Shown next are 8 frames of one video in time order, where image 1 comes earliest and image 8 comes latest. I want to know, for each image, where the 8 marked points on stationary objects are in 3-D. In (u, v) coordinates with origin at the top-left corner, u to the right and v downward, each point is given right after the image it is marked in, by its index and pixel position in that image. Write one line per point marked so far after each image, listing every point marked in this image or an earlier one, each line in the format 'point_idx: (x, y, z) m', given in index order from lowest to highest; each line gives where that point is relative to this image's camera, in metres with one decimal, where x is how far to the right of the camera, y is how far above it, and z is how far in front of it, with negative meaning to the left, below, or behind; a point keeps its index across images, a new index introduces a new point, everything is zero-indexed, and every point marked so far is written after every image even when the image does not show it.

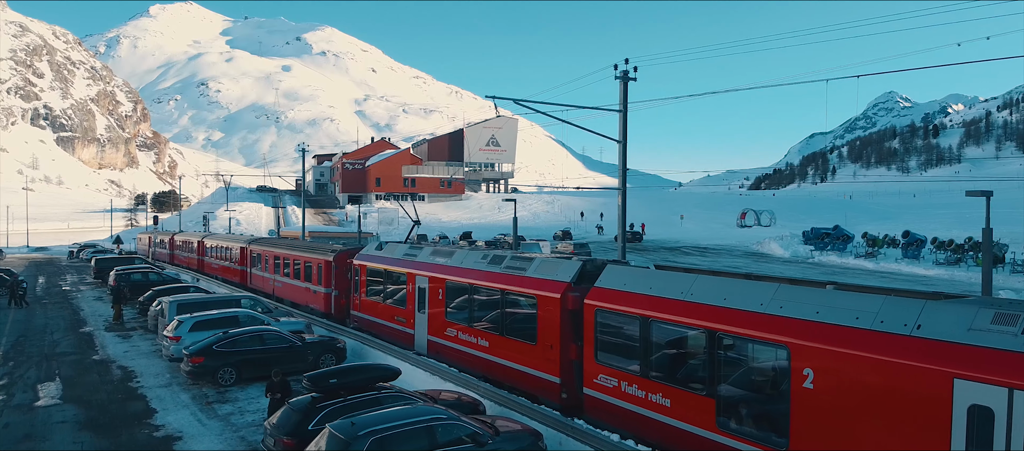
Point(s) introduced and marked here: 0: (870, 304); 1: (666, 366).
0: (+3.6, -0.8, +8.0) m
1: (+2.0, -1.8, +9.9) m
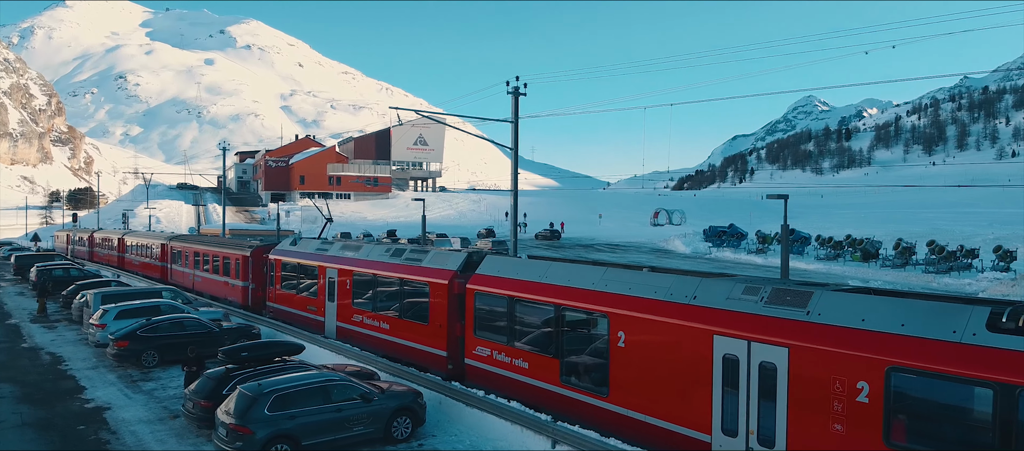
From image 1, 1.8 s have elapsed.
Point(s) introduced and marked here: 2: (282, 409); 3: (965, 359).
0: (+2.0, -0.7, +10.2) m
1: (+0.3, -1.7, +12.1) m
2: (-3.0, -2.3, +10.1) m
3: (+4.0, -1.2, +7.0) m
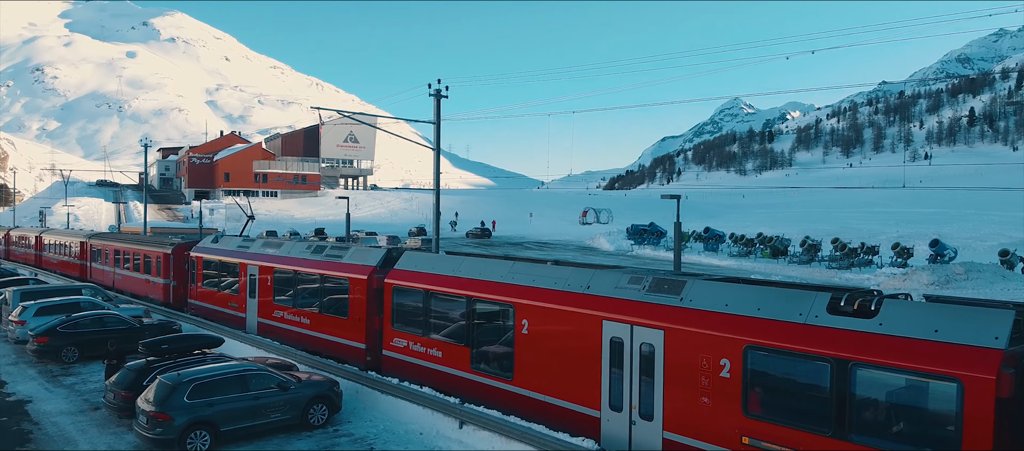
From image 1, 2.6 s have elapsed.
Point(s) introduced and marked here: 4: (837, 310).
0: (+0.8, -0.7, +11.2) m
1: (-1.2, -1.7, +12.9) m
2: (-4.2, -2.3, +10.6) m
3: (+3.0, -1.1, +8.1) m
4: (+3.3, -0.9, +8.2) m
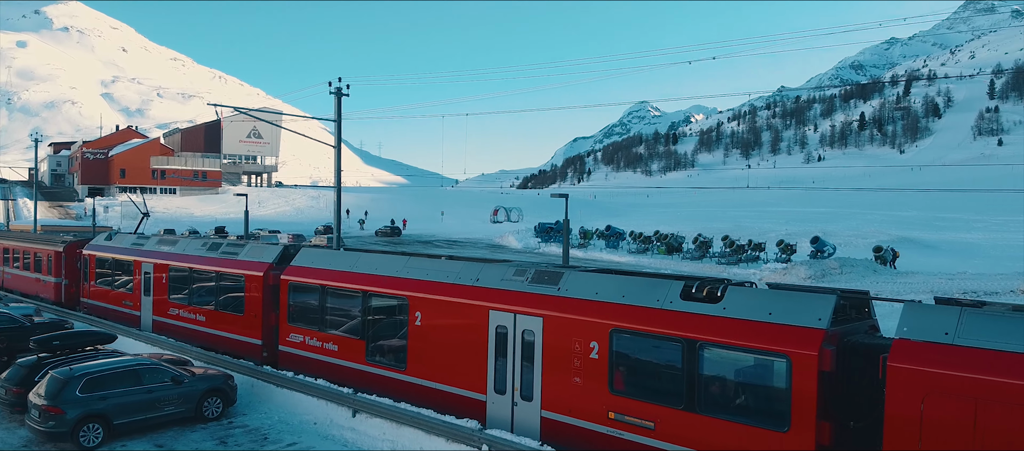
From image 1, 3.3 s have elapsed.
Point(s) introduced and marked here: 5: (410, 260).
0: (-0.8, -0.6, +11.9) m
1: (-2.9, -1.6, +13.3) m
2: (-5.7, -2.3, +10.8) m
3: (+1.7, -1.1, +9.0) m
4: (+2.0, -0.8, +9.1) m
5: (-1.7, -0.6, +12.7) m
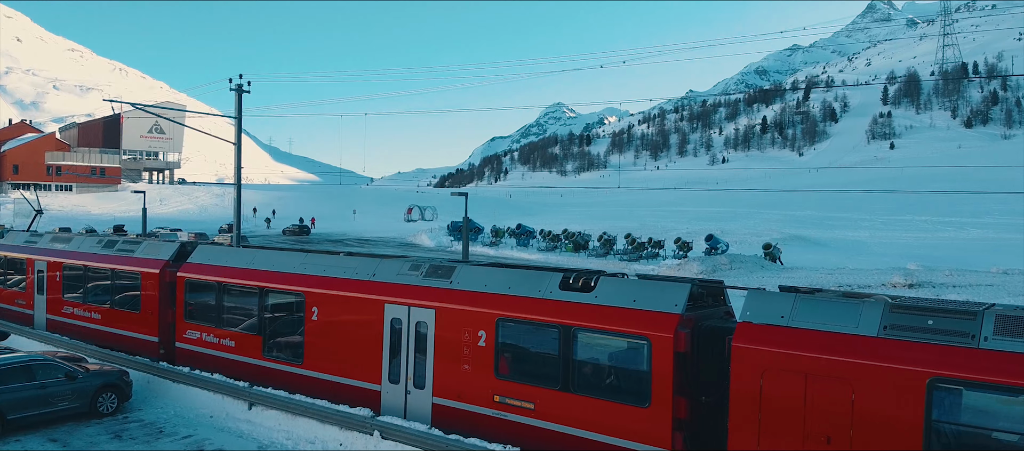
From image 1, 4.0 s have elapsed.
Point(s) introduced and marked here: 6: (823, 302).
0: (-2.5, -0.6, +12.3) m
1: (-4.7, -1.6, +13.5) m
2: (-7.2, -2.2, +10.7) m
3: (+0.4, -1.0, +9.7) m
4: (+0.7, -0.8, +9.9) m
5: (-3.4, -0.5, +13.1) m
6: (+3.2, -0.8, +8.0) m
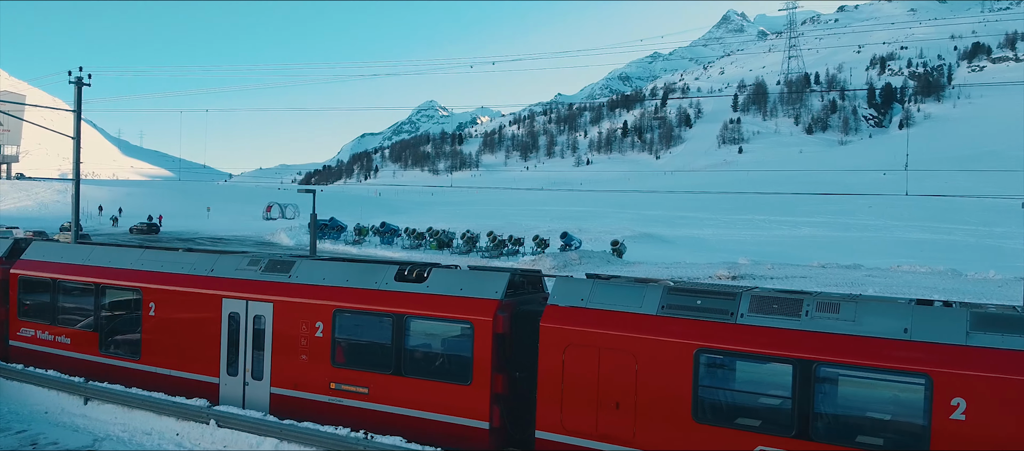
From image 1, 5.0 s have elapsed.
0: (-5.0, -0.5, +12.5) m
1: (-7.4, -1.5, +13.4) m
2: (-9.4, -2.1, +10.2) m
3: (-1.8, -1.0, +10.4) m
4: (-1.5, -0.7, +10.6) m
5: (-6.0, -0.4, +13.1) m
6: (+1.2, -0.7, +9.2) m
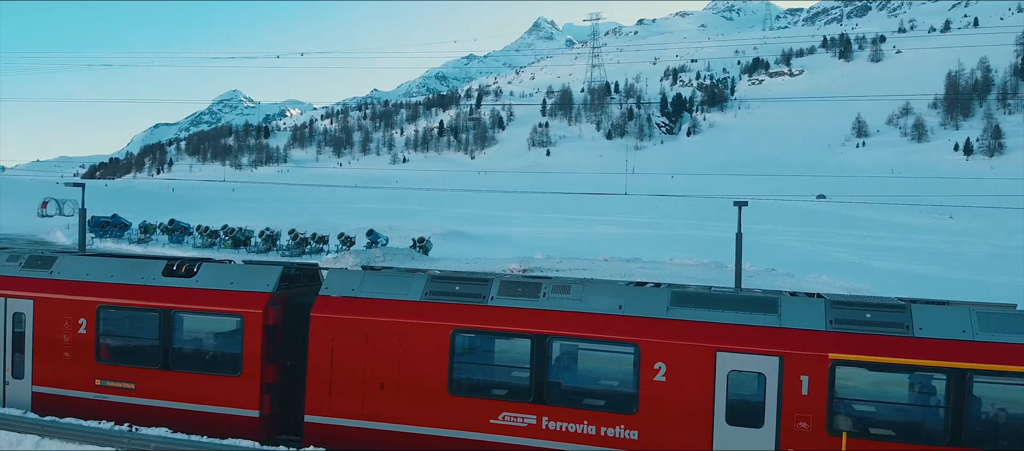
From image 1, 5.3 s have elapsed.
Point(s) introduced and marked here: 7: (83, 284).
0: (-8.4, -0.5, +11.8) m
1: (-10.9, -1.5, +12.1) m
2: (-12.2, -2.1, +8.6) m
3: (-4.8, -0.9, +10.5) m
4: (-4.6, -0.7, +10.7) m
5: (-9.5, -0.4, +12.2) m
6: (-1.6, -0.7, +10.0) m
7: (-5.8, -0.8, +10.9) m
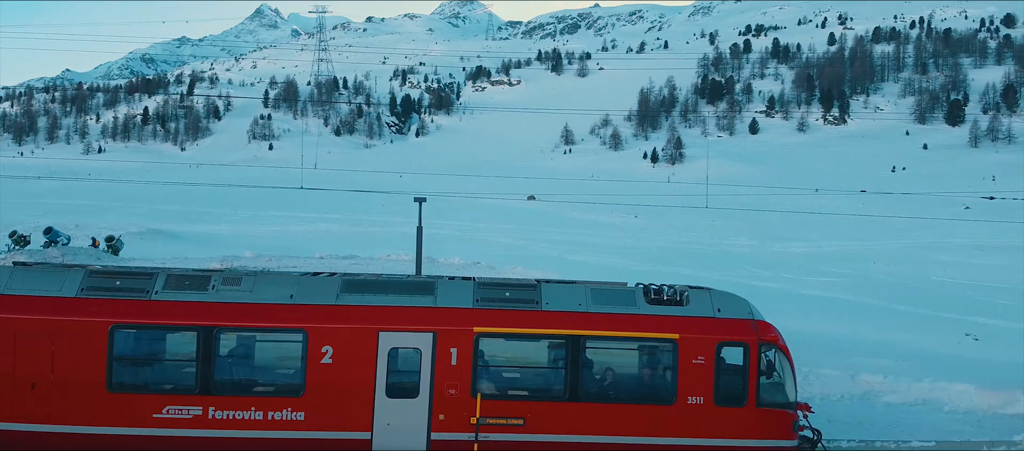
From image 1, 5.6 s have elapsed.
0: (-12.6, -0.4, +9.1) m
1: (-15.1, -1.4, +8.6) m
2: (-15.2, -2.0, +4.8) m
3: (-8.8, -0.8, +9.0) m
4: (-8.7, -0.6, +9.3) m
5: (-13.8, -0.3, +9.1) m
6: (-5.6, -0.6, +9.6) m
7: (-9.9, -0.7, +9.0) m
